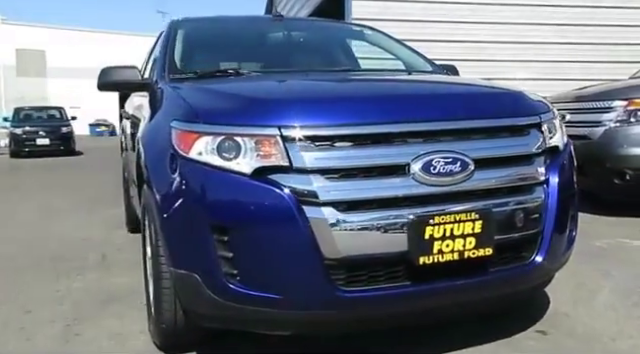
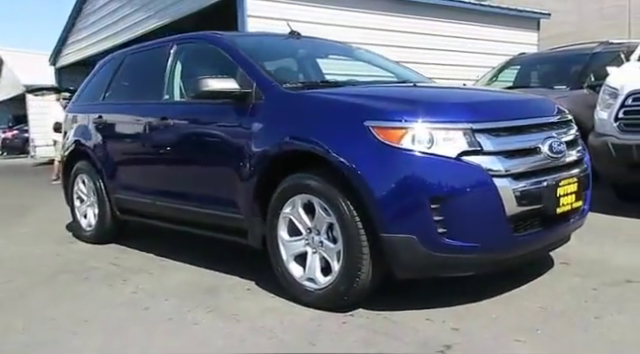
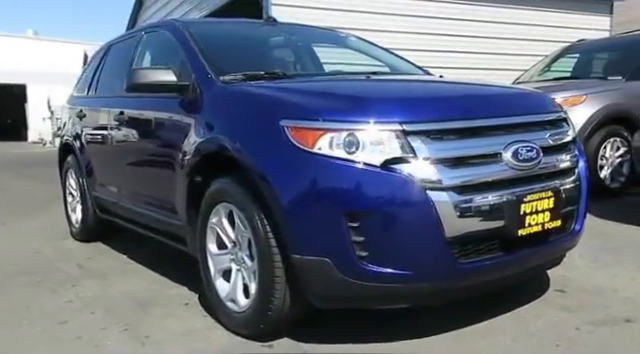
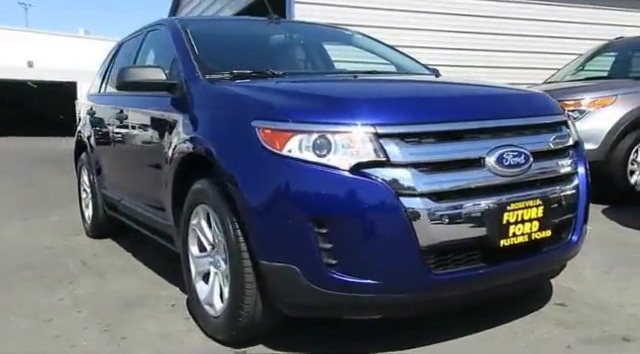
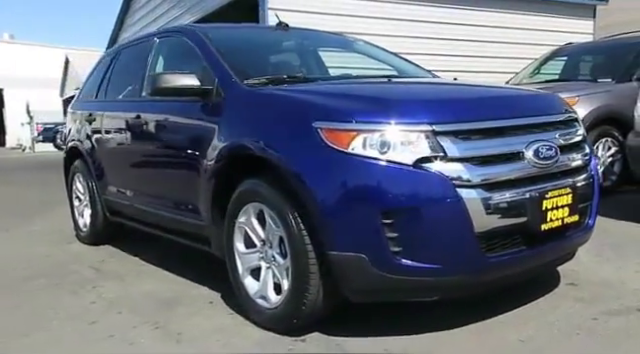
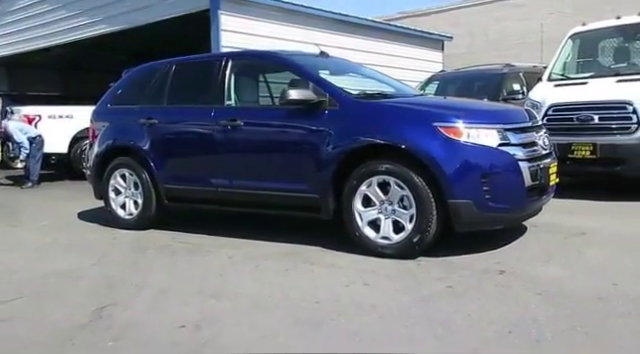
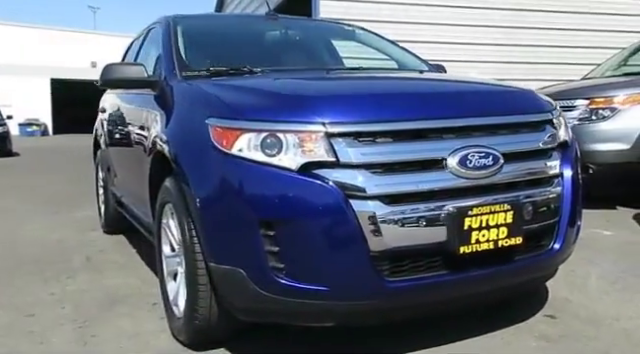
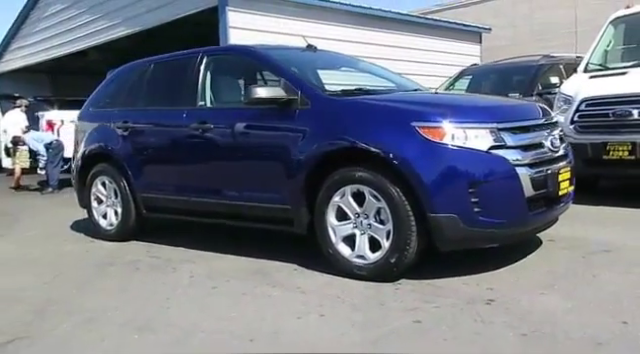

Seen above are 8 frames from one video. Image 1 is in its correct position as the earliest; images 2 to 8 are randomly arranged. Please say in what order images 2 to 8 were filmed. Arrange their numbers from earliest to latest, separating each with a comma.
7, 4, 3, 5, 2, 8, 6
